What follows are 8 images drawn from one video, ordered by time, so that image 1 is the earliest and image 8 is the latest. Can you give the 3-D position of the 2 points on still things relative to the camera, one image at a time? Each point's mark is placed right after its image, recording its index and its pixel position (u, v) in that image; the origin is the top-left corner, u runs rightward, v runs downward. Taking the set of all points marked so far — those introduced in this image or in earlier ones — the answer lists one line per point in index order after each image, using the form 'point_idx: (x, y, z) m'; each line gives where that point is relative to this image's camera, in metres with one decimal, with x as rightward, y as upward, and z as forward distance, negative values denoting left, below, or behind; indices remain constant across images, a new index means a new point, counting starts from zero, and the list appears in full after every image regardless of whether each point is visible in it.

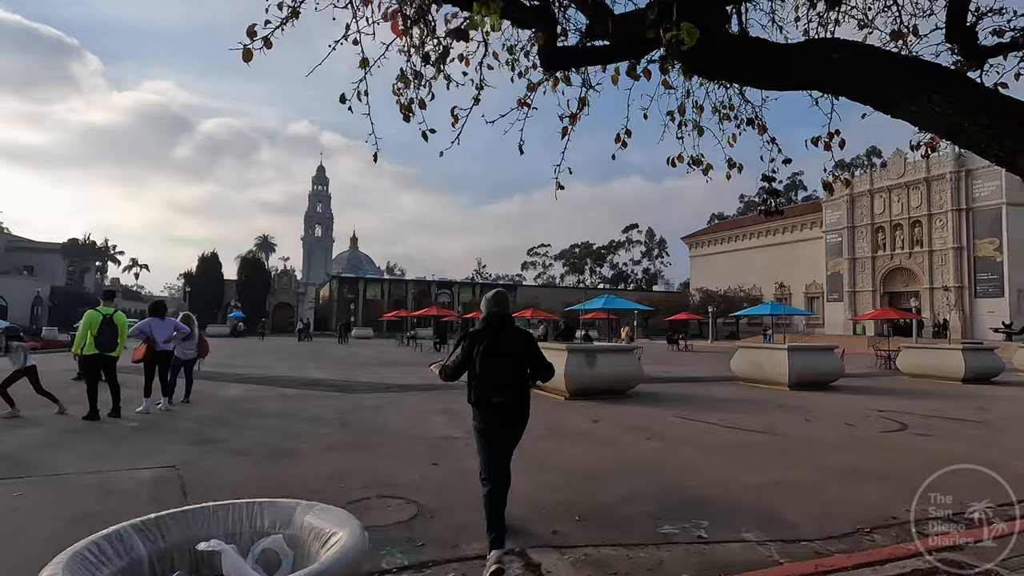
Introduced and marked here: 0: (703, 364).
0: (+7.0, -2.8, +19.7) m
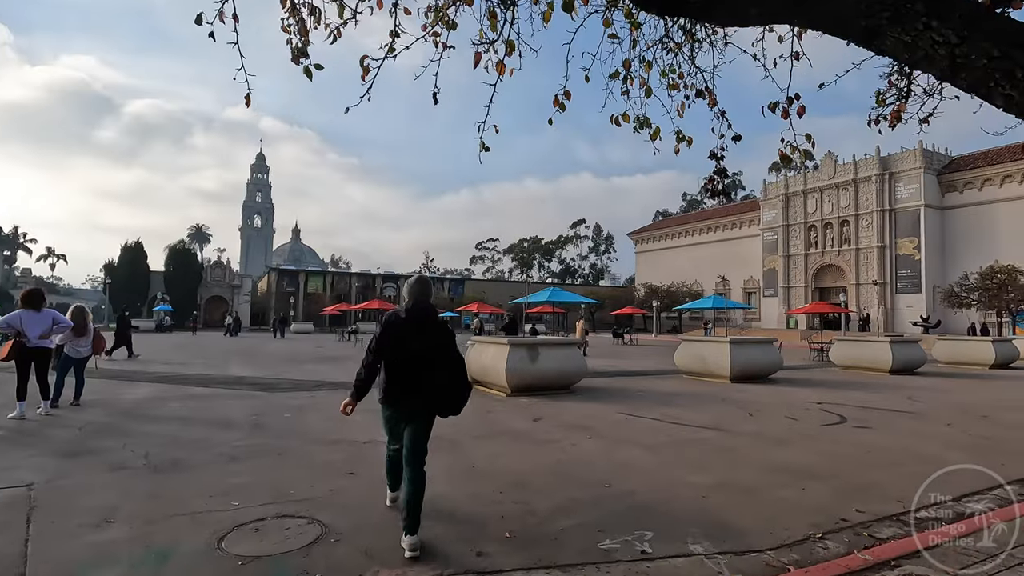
0: (+5.0, -2.6, +19.7) m
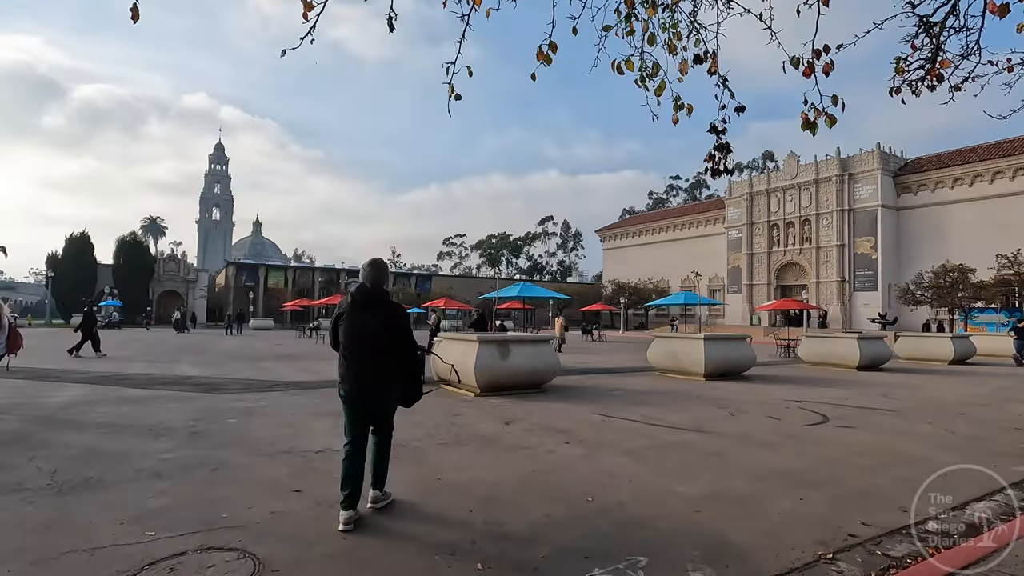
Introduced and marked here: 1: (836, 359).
0: (+3.8, -2.4, +19.5) m
1: (+9.7, -2.1, +15.9) m
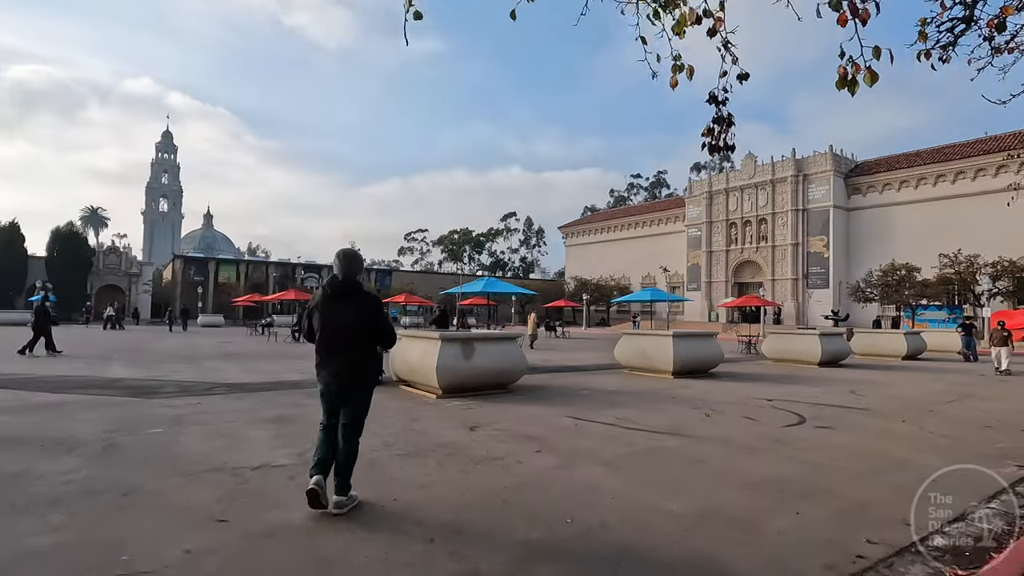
0: (+2.5, -2.3, +19.2) m
1: (+8.6, -2.0, +16.0) m
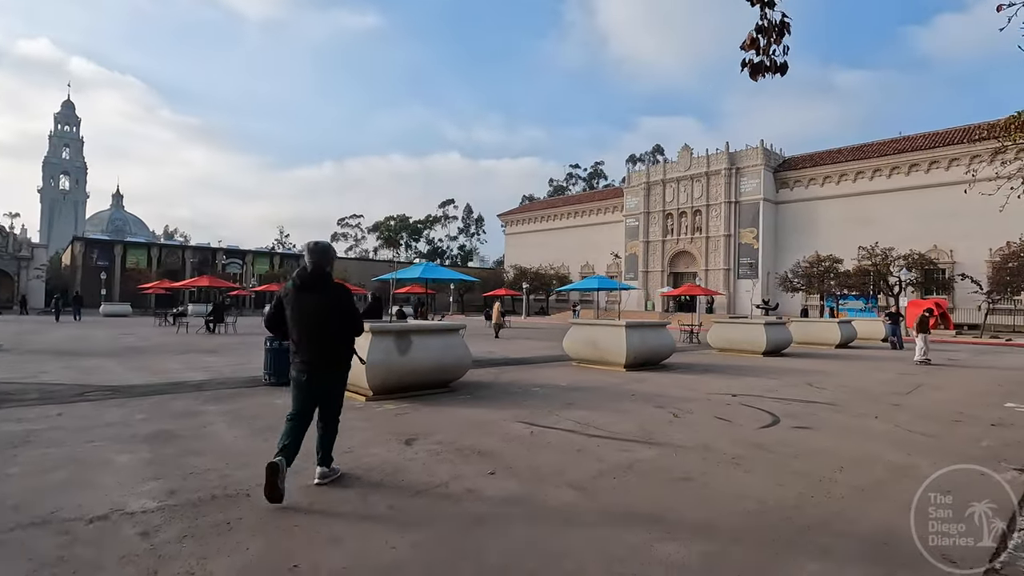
0: (+0.5, -1.8, +18.3) m
1: (+6.9, -1.7, +15.9) m
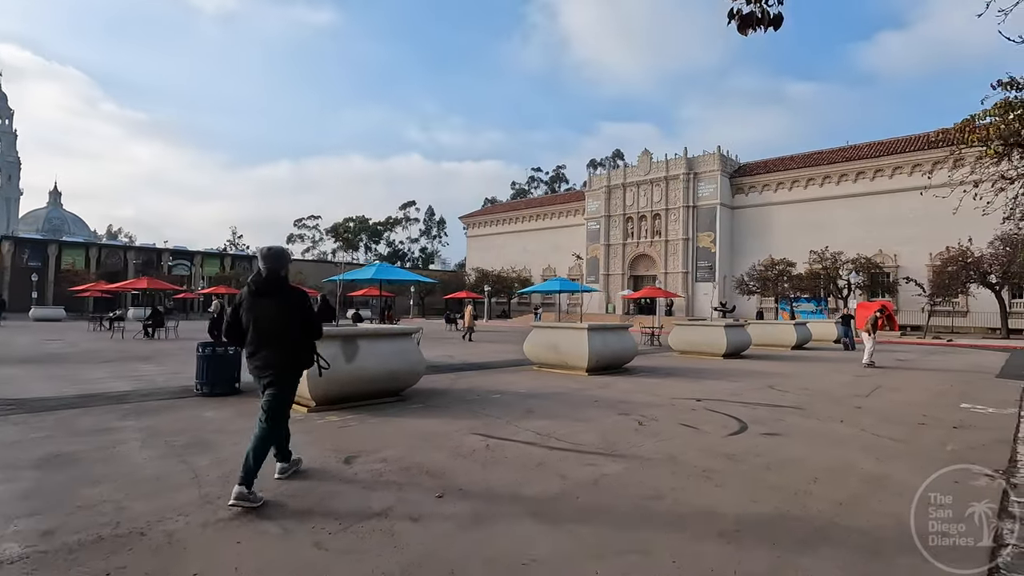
0: (-0.8, -1.9, +17.8) m
1: (+5.7, -1.8, +15.8) m
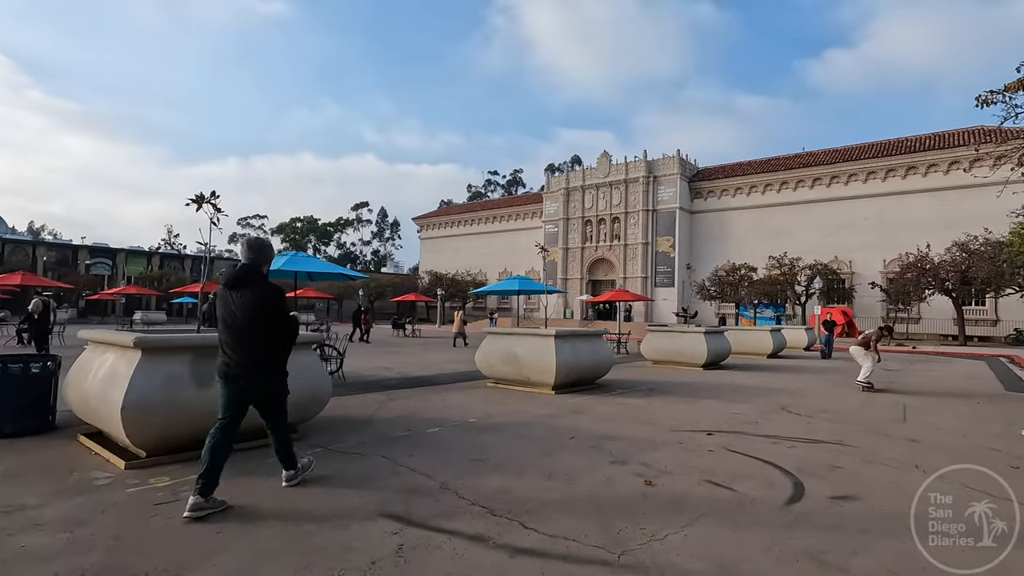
0: (-2.2, -1.9, +15.4) m
1: (+4.4, -1.8, +14.0) m
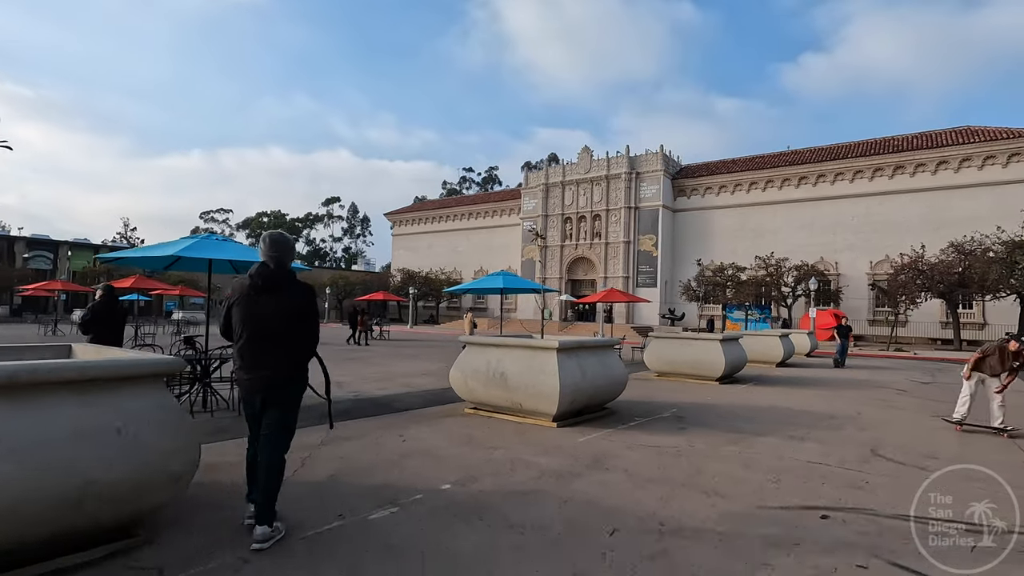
0: (-2.7, -1.8, +13.0) m
1: (+4.0, -1.8, +12.0) m
